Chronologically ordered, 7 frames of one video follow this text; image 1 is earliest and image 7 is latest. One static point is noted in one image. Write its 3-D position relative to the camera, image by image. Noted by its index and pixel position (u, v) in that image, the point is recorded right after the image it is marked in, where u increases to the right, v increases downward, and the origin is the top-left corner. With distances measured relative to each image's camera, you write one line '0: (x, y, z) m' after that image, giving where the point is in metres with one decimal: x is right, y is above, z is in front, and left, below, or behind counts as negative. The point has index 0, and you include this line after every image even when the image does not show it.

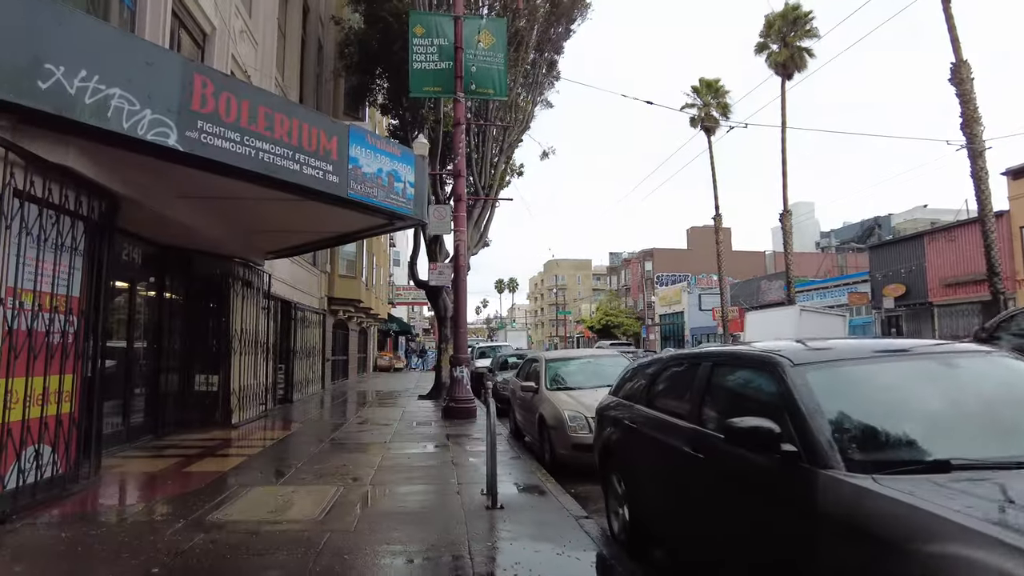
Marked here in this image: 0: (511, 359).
0: (0.0, -1.9, +16.6) m
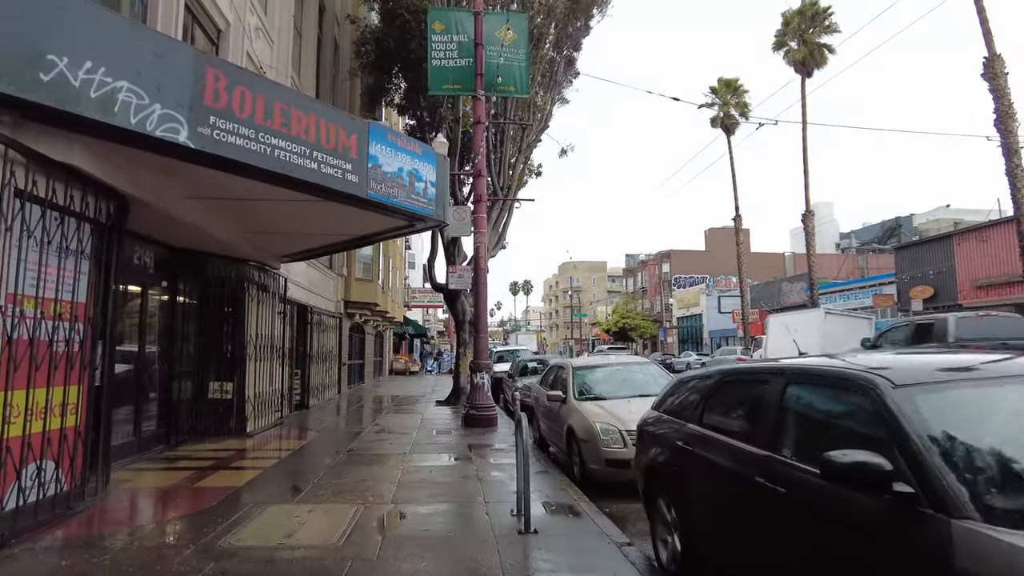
0: (+0.5, -1.9, +16.1) m
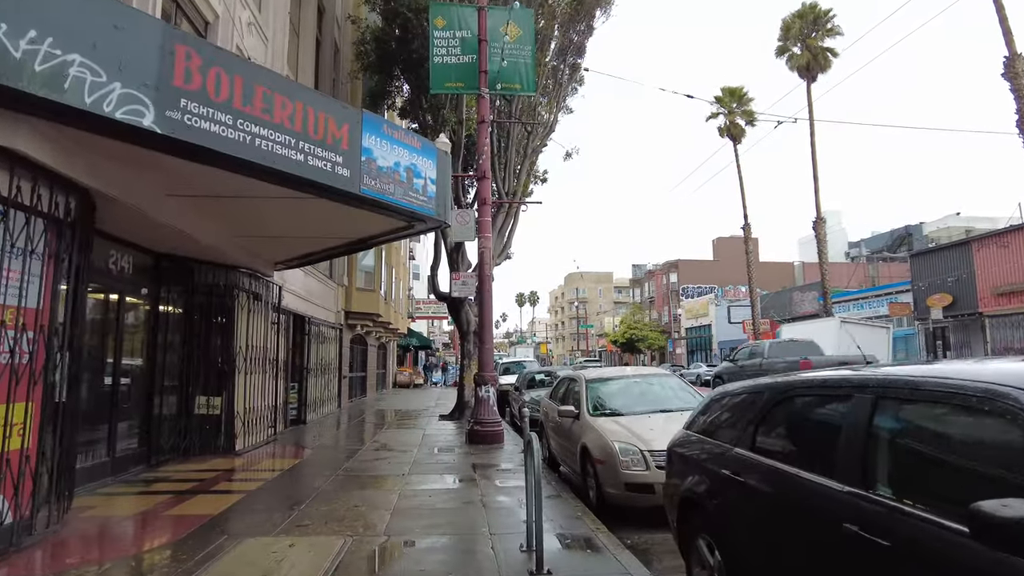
0: (+0.6, -2.1, +15.4) m
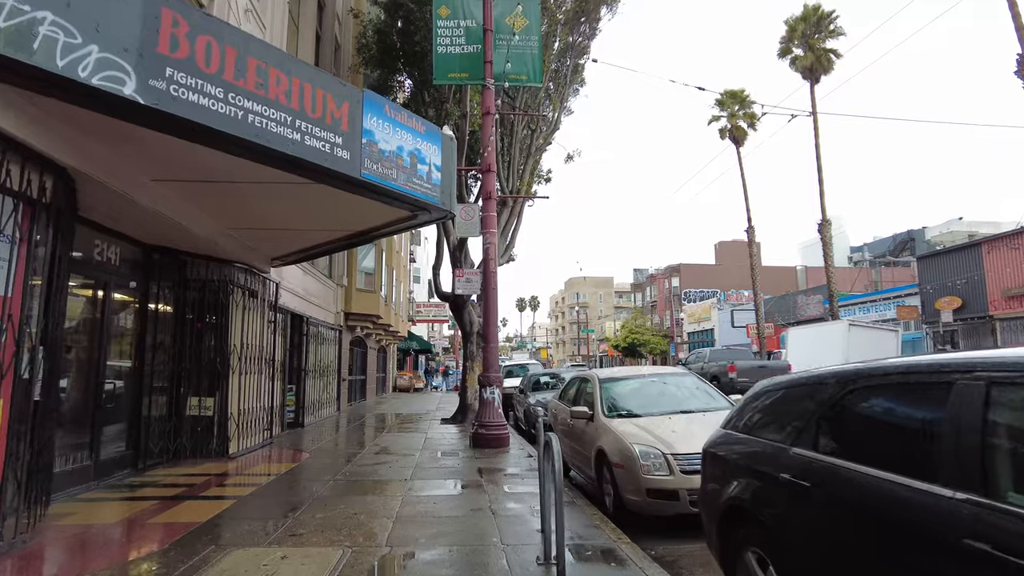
0: (+0.7, -2.1, +14.9) m
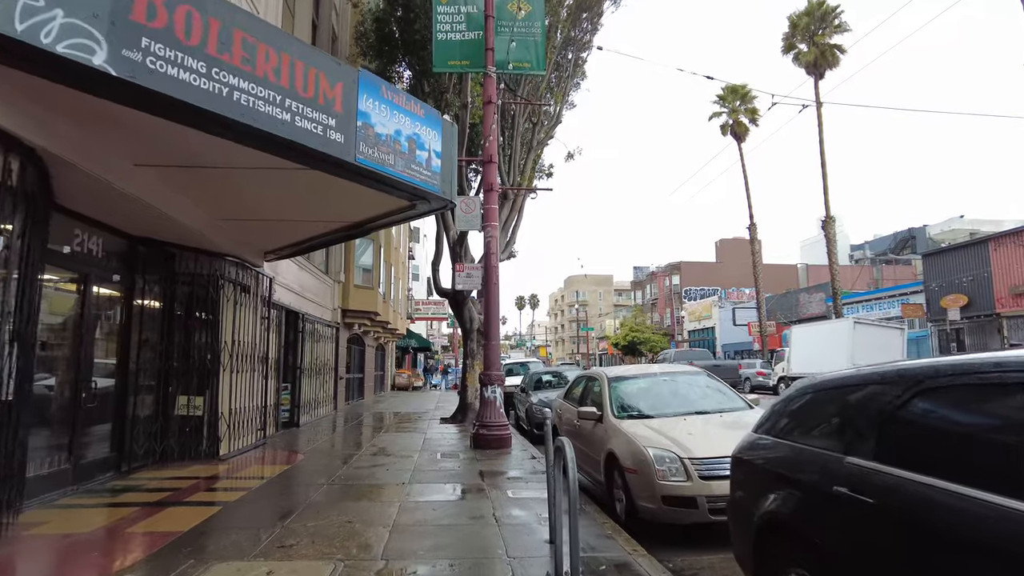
0: (+0.8, -2.0, +14.5) m
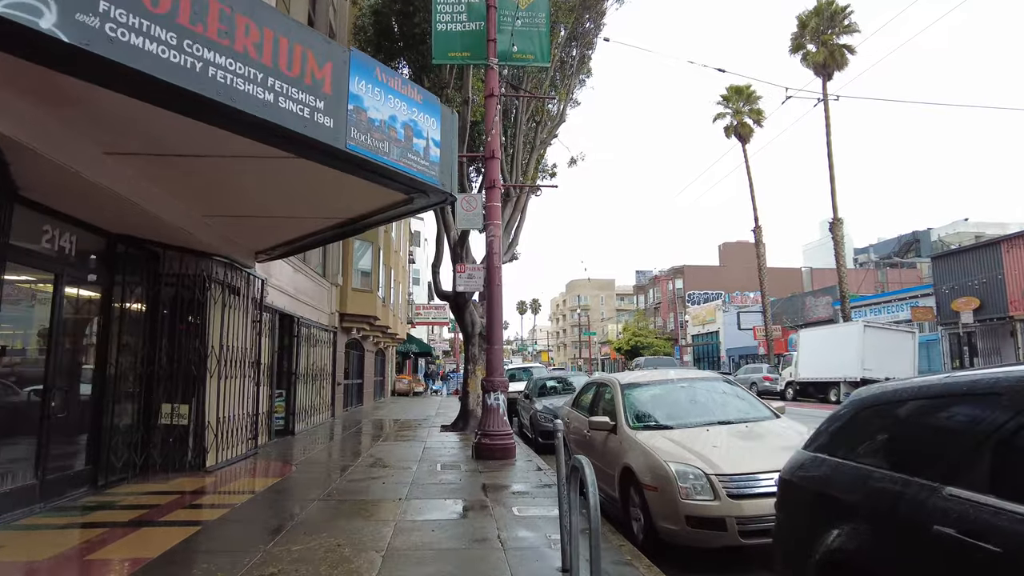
0: (+0.9, -2.1, +13.9) m
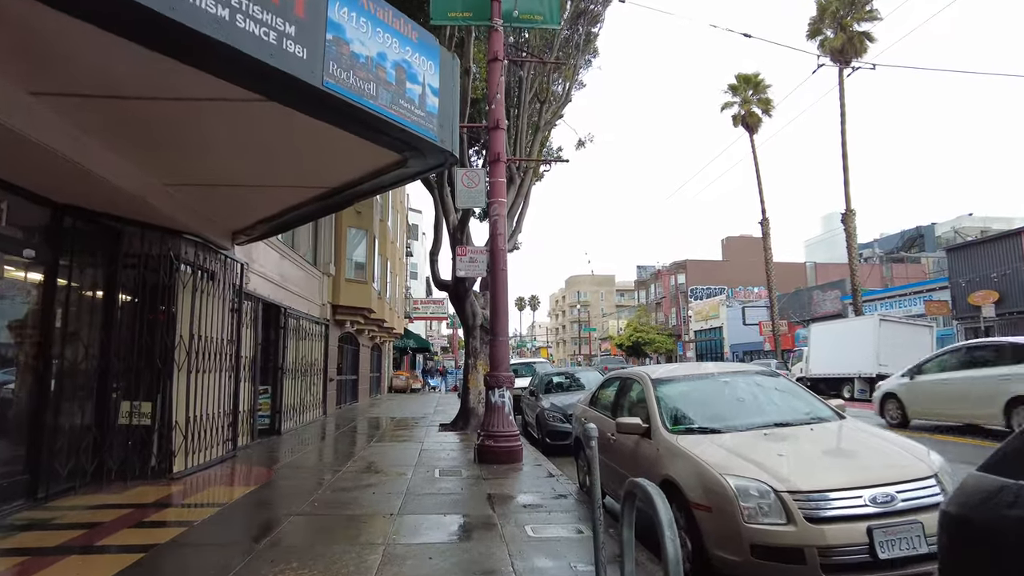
0: (+0.9, -1.8, +12.9) m
